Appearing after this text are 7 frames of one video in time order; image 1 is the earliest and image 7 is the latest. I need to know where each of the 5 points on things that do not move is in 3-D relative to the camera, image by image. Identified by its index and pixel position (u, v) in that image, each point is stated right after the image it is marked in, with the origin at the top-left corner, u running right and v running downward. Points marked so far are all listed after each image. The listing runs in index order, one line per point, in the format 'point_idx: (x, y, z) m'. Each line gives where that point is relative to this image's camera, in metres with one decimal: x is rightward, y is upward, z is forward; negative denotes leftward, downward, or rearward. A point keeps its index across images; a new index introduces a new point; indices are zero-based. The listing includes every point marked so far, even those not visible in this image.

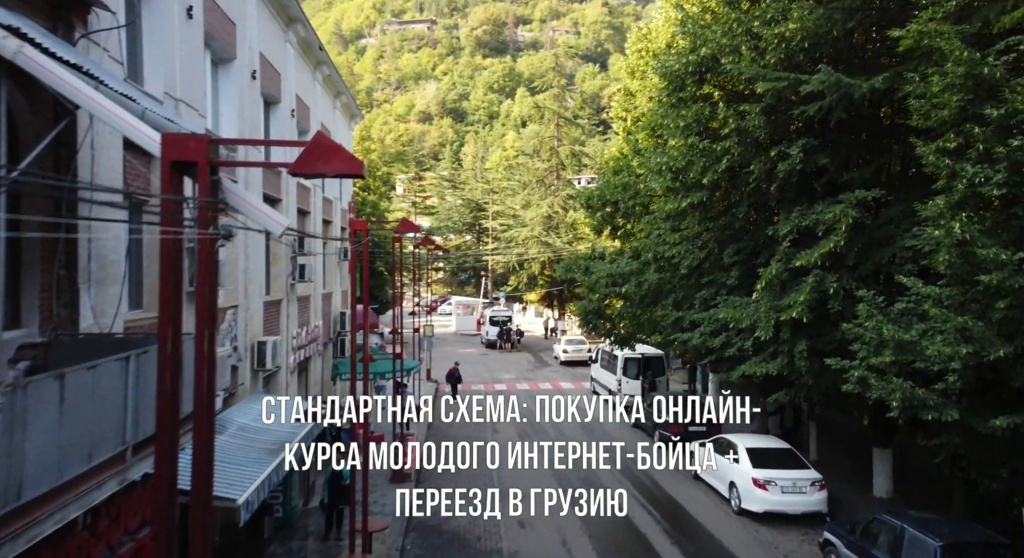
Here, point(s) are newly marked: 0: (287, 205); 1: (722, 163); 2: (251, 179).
0: (-4.2, +1.4, +16.0) m
1: (+3.3, +1.9, +13.5) m
2: (-4.0, +1.6, +13.0) m
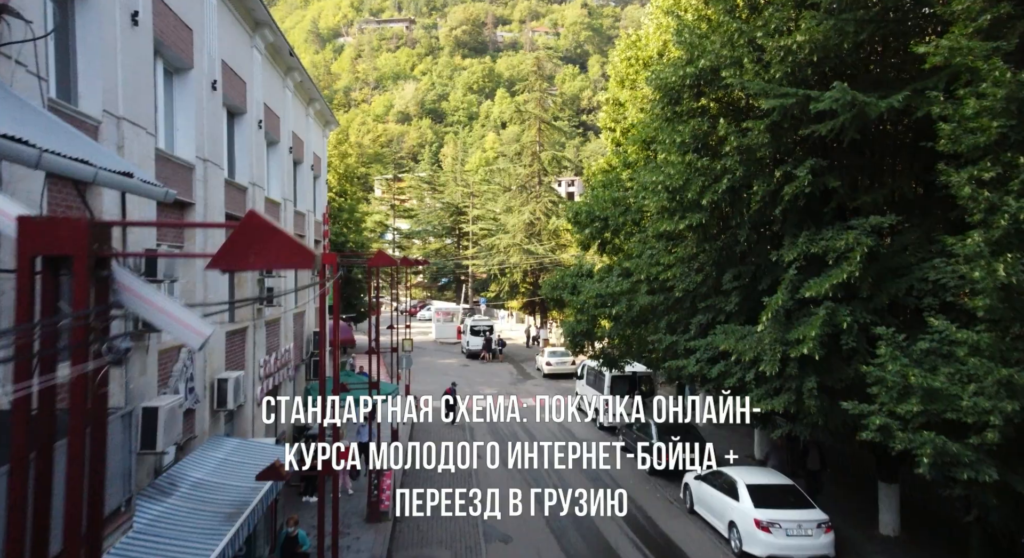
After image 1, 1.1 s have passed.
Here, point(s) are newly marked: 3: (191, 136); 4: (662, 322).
0: (-4.5, +1.0, +14.8) m
1: (+3.1, +1.5, +12.5) m
2: (-4.3, +1.1, +11.9) m
3: (-4.3, +1.9, +11.2) m
4: (+2.9, -0.8, +16.0) m
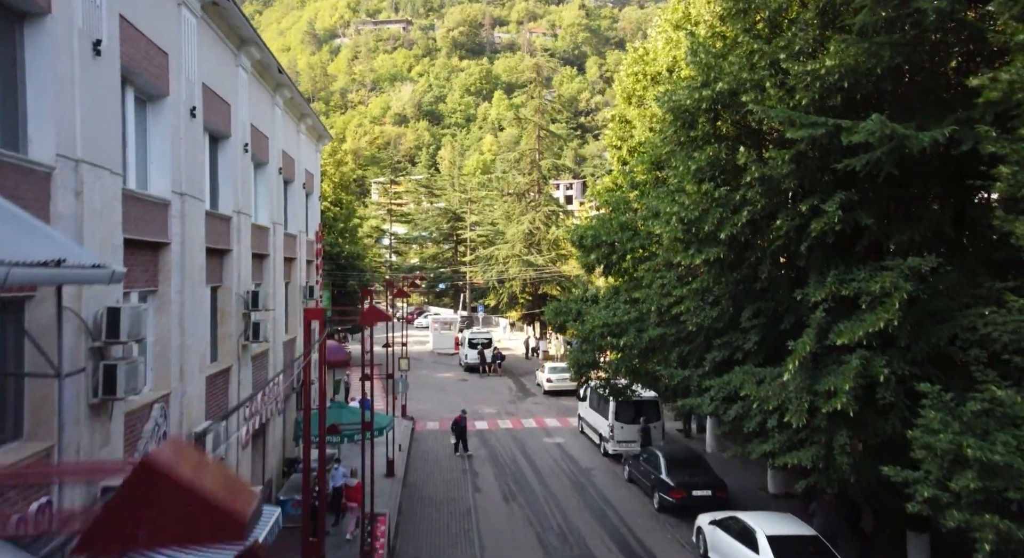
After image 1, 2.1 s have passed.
0: (-4.5, +0.4, +13.9) m
1: (+3.2, +0.9, +11.6) m
2: (-4.2, +0.6, +11.0) m
3: (-4.2, +1.4, +10.3) m
4: (+2.9, -1.4, +15.1) m
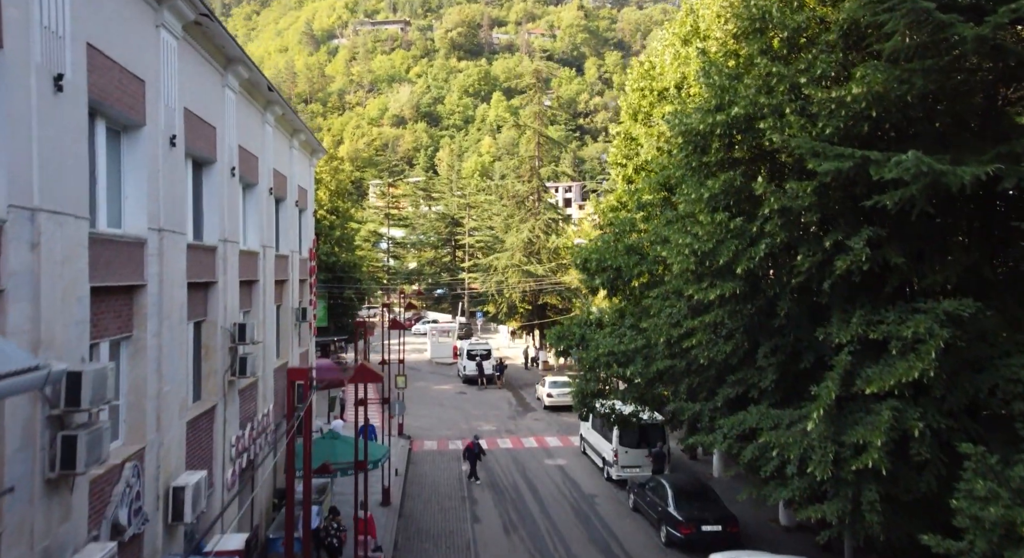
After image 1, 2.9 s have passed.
0: (-4.5, -0.1, +13.1) m
1: (+3.2, +0.4, +10.9) m
2: (-4.2, +0.1, +10.2) m
3: (-4.2, +0.9, +9.5) m
4: (+2.9, -1.9, +14.3) m
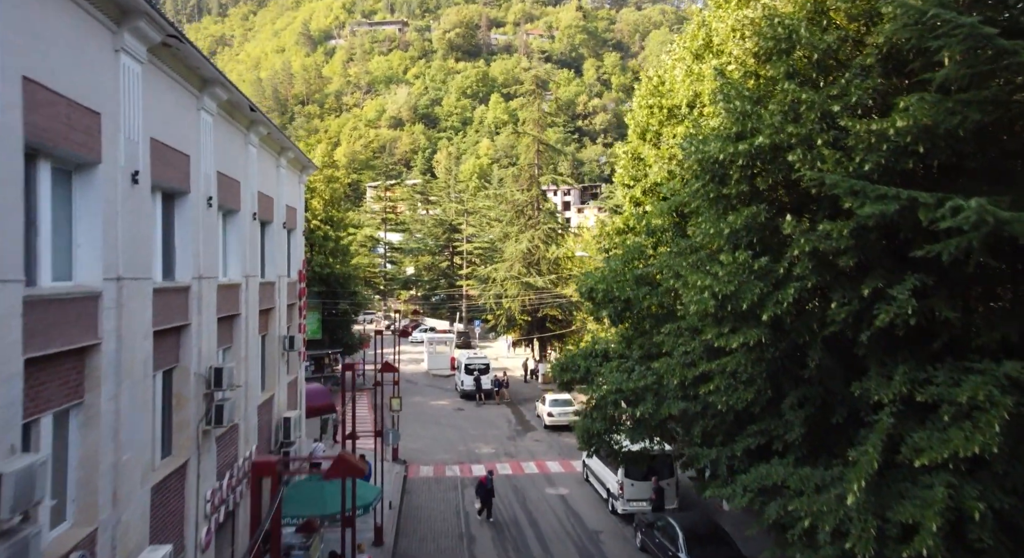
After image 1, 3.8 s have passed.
0: (-4.4, -0.7, +12.0) m
1: (+3.2, -0.2, +9.8) m
2: (-4.1, -0.5, +9.1) m
3: (-4.1, +0.3, +8.4) m
4: (+2.9, -2.5, +13.3) m
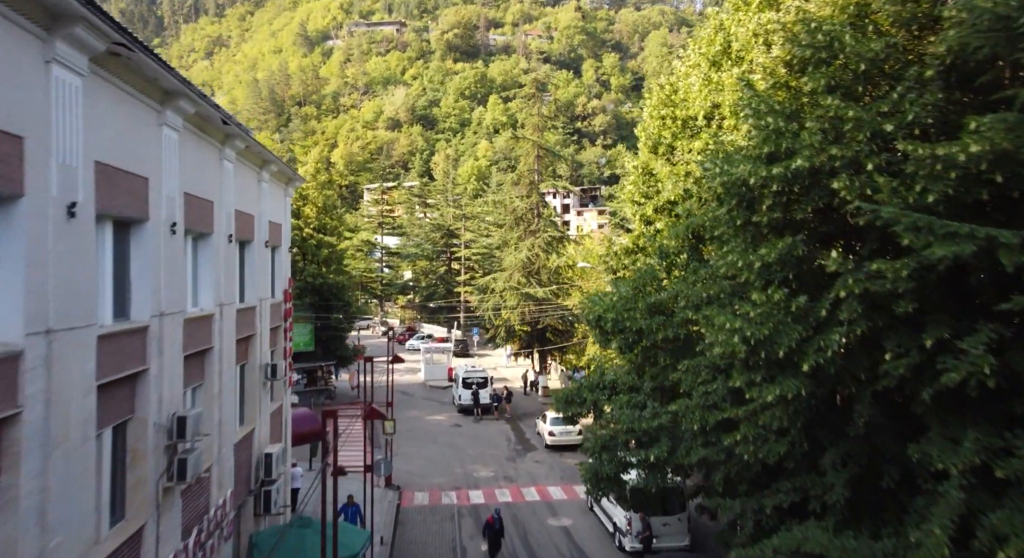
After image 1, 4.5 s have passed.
0: (-4.4, -1.1, +10.7) m
1: (+3.3, -0.7, +8.4) m
2: (-4.1, -1.0, +7.7) m
3: (-4.1, -0.2, +7.0) m
4: (+3.0, -2.9, +11.9) m
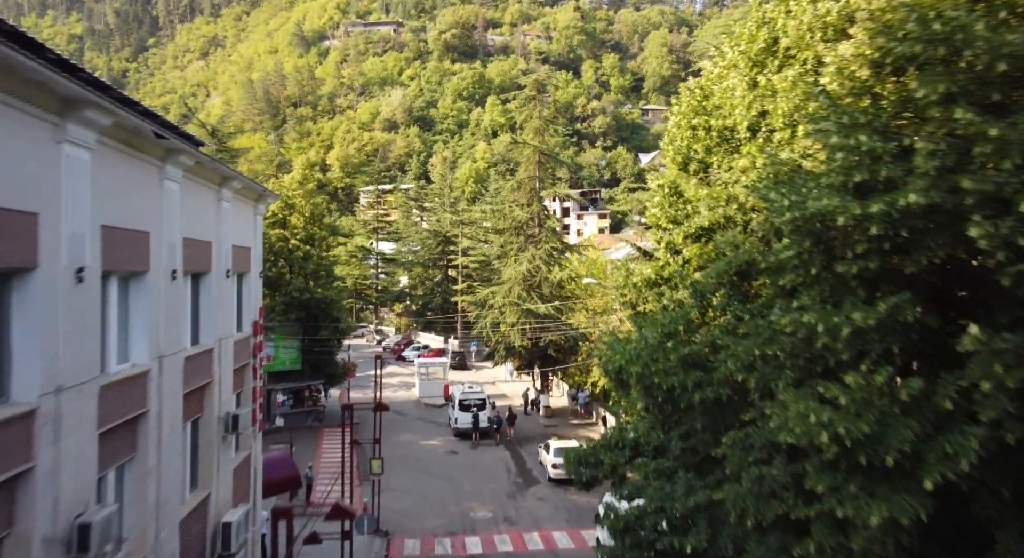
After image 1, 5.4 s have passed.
0: (-4.4, -1.8, +8.2) m
1: (+3.3, -1.3, +6.0) m
2: (-4.1, -1.6, +5.3) m
3: (-4.1, -0.8, +4.5) m
4: (+3.0, -3.5, +9.4) m
